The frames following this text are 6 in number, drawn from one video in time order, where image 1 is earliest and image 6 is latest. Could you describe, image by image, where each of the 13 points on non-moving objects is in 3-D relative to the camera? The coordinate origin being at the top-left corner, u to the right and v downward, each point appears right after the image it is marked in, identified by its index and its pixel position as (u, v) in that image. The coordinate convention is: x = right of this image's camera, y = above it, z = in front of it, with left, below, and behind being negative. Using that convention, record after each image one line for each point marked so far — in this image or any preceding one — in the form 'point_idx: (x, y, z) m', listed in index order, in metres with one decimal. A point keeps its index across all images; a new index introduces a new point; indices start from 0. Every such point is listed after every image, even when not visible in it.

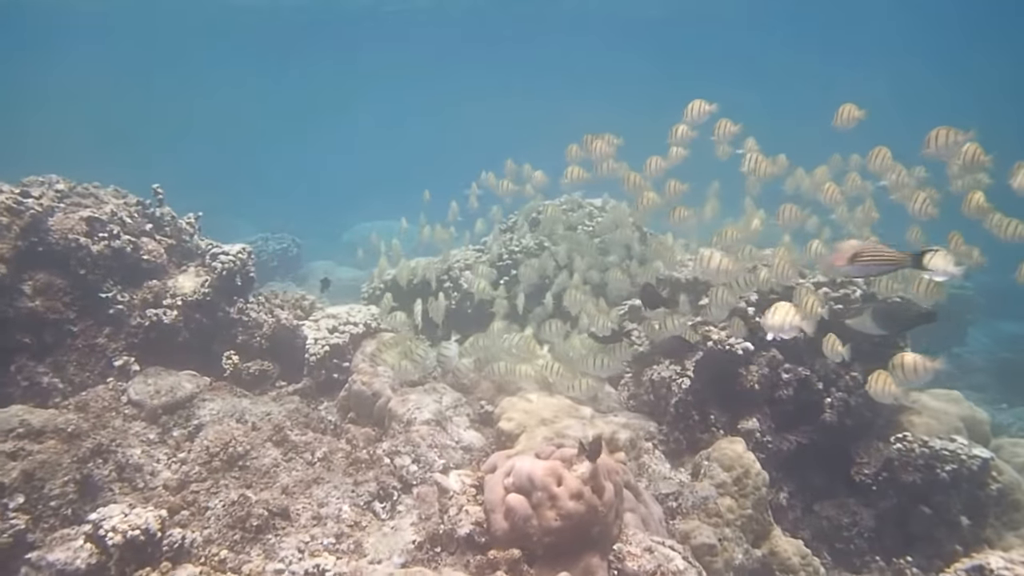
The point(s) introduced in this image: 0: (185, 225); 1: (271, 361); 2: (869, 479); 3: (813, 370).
0: (-4.2, +0.8, +7.5) m
1: (-2.9, -0.9, +7.0) m
2: (+4.0, -2.1, +6.5) m
3: (+3.5, -1.0, +6.8) m
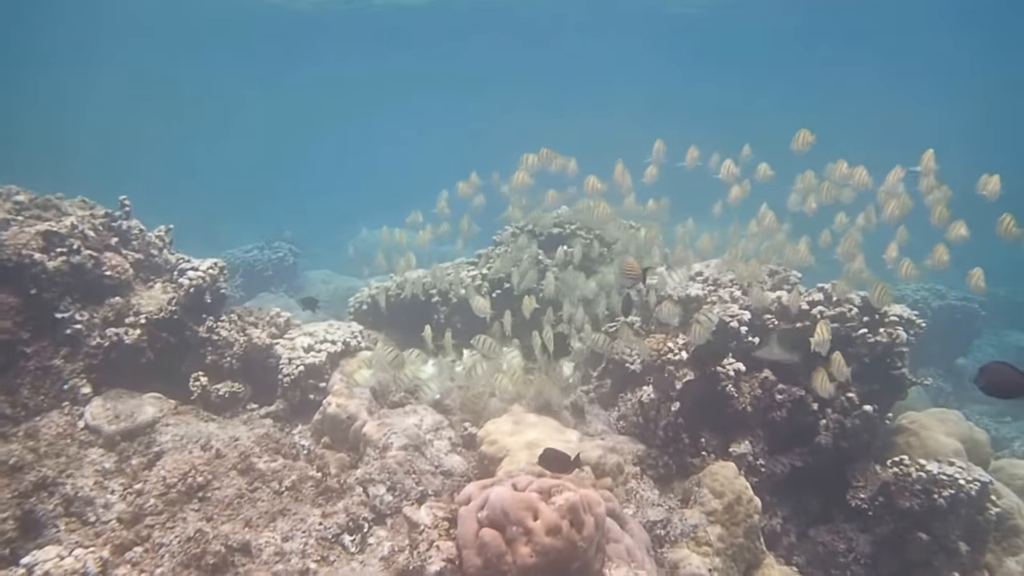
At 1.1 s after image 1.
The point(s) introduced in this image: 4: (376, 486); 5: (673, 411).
0: (-4.5, +0.6, +7.2) m
1: (-3.1, -1.1, +6.7) m
2: (+3.8, -2.3, +6.3) m
3: (+3.3, -1.2, +6.5) m
4: (-1.2, -1.8, +5.3) m
5: (+1.7, -1.3, +6.2) m
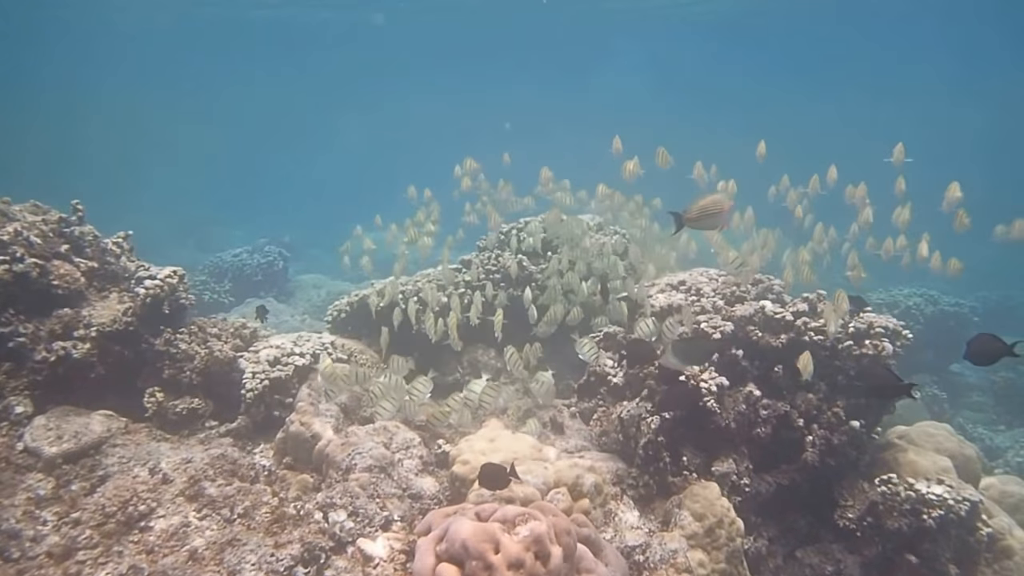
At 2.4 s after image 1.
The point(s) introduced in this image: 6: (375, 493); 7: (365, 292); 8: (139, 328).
0: (-4.7, +0.5, +6.8) m
1: (-3.4, -1.2, +6.4) m
2: (+3.5, -2.4, +6.0) m
3: (+3.0, -1.3, +6.2) m
4: (-1.5, -1.9, +5.0) m
5: (+1.4, -1.4, +5.9) m
6: (-1.2, -1.8, +5.2) m
7: (-2.4, -0.1, +9.1) m
8: (-4.1, -0.4, +6.3) m
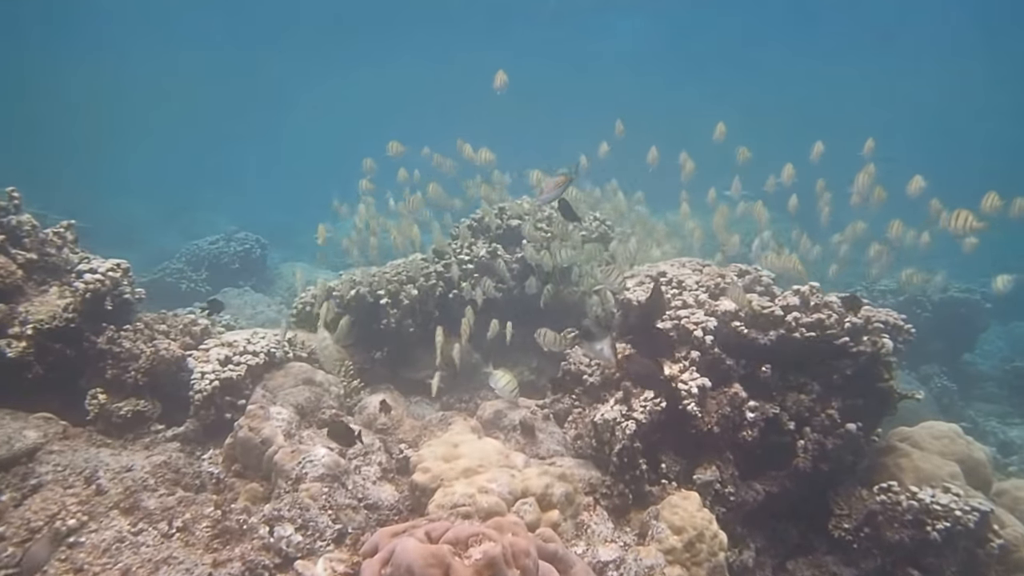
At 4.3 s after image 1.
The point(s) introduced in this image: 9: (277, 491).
0: (-5.1, +0.6, +6.4) m
1: (-3.7, -1.2, +6.0) m
2: (+3.2, -2.4, +5.6) m
3: (+2.7, -1.2, +5.8) m
4: (-1.8, -1.9, +4.6) m
5: (+1.1, -1.3, +5.4) m
6: (-1.6, -1.8, +4.8) m
7: (-2.7, +0.1, +8.6) m
8: (-4.4, -0.4, +5.9) m
9: (-2.0, -1.7, +5.0) m
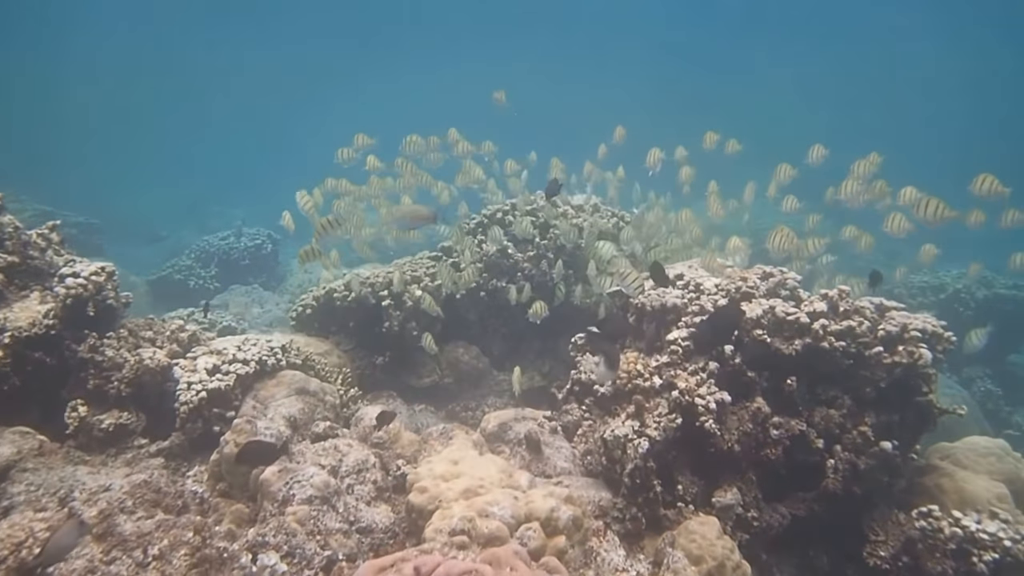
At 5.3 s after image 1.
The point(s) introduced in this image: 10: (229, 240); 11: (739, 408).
0: (-5.0, +0.5, +6.1) m
1: (-3.7, -1.2, +5.7) m
2: (+3.3, -2.4, +5.1) m
3: (+2.7, -1.2, +5.3) m
4: (-1.8, -1.9, +4.2) m
5: (+1.1, -1.4, +5.0) m
6: (-1.5, -1.9, +4.5) m
7: (-2.5, +0.1, +8.3) m
8: (-4.3, -0.4, +5.6) m
9: (-2.0, -1.8, +4.7) m
10: (-9.7, +1.6, +20.0) m
11: (+2.1, -1.1, +5.2) m
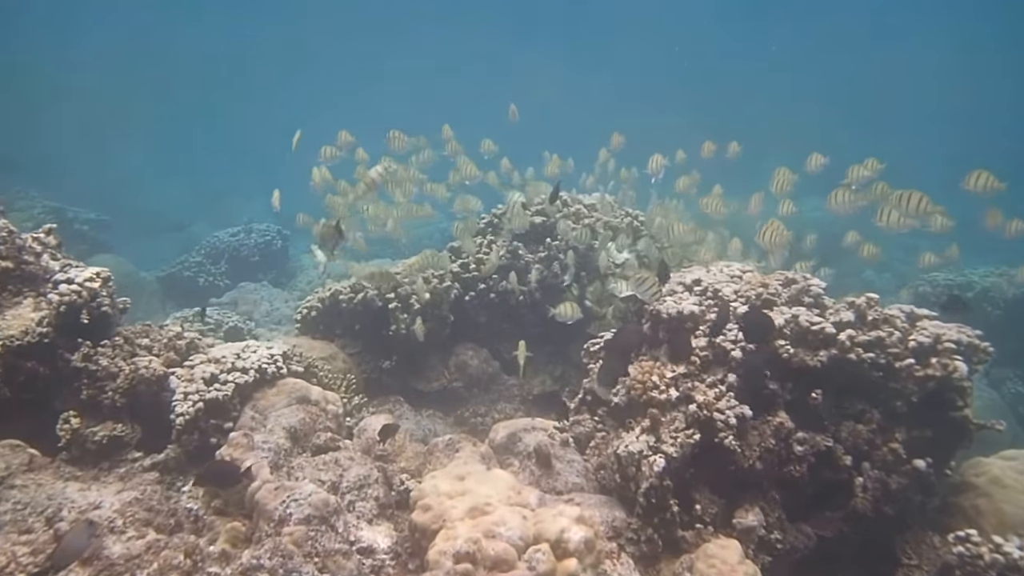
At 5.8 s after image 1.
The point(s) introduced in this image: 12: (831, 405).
0: (-4.9, +0.5, +5.9) m
1: (-3.6, -1.3, +5.5) m
2: (+3.3, -2.5, +4.8) m
3: (+2.8, -1.3, +5.0) m
4: (-1.8, -2.0, +4.0) m
5: (+1.2, -1.5, +4.7) m
6: (-1.5, -1.9, +4.2) m
7: (-2.4, 0.0, +8.0) m
8: (-4.3, -0.5, +5.4) m
9: (-2.0, -1.9, +4.4) m
10: (-9.3, +1.8, +19.9) m
11: (+2.1, -1.1, +4.9) m
12: (+2.8, -1.0, +5.1) m
